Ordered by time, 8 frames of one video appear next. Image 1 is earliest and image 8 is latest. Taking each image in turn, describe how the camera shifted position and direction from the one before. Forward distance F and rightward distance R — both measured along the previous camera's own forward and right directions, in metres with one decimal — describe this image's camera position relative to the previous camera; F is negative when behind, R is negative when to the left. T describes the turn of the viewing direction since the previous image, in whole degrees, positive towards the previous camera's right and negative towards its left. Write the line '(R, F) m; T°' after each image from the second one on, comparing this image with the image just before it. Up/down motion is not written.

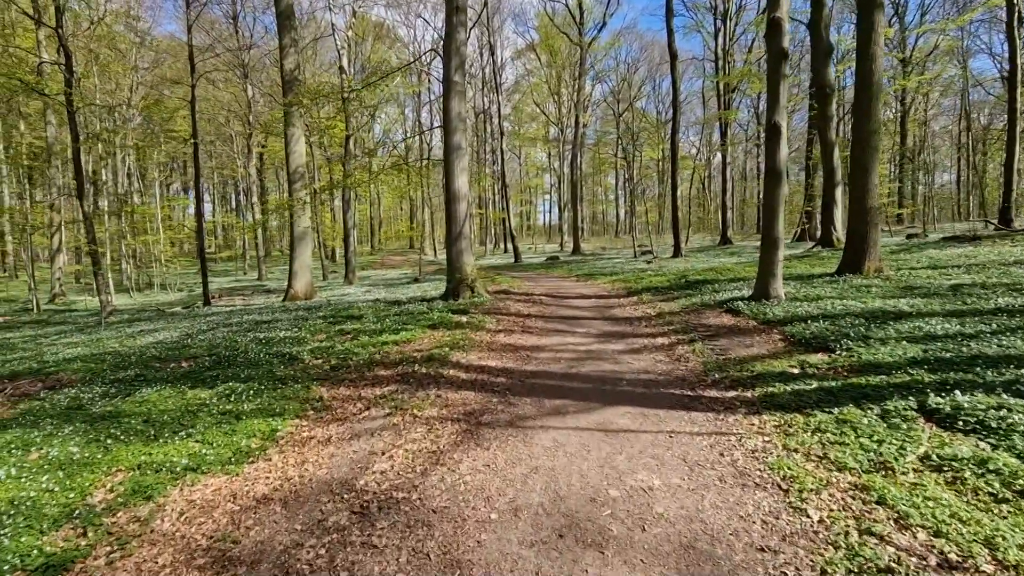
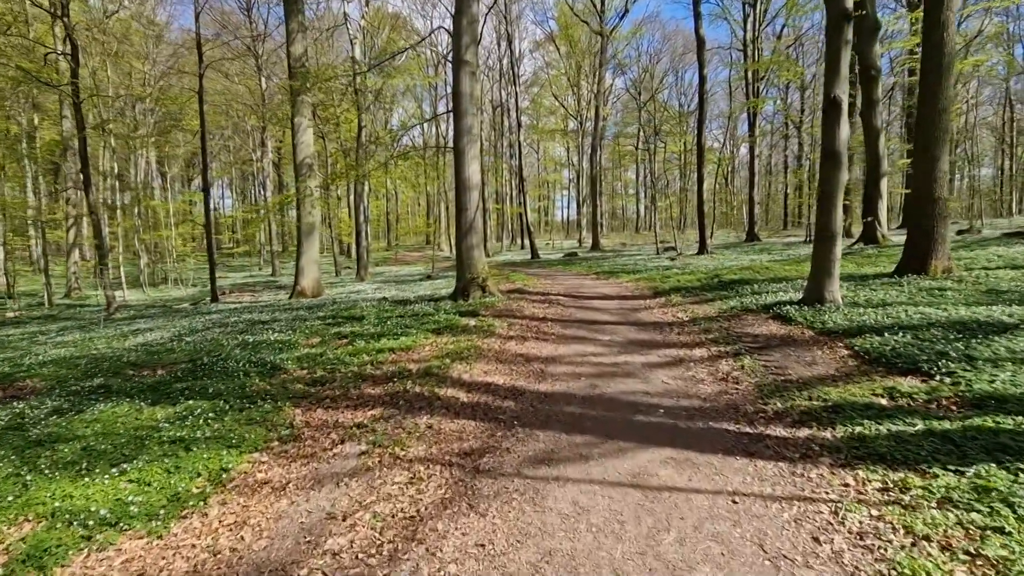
(+0.1, +1.2) m; -2°
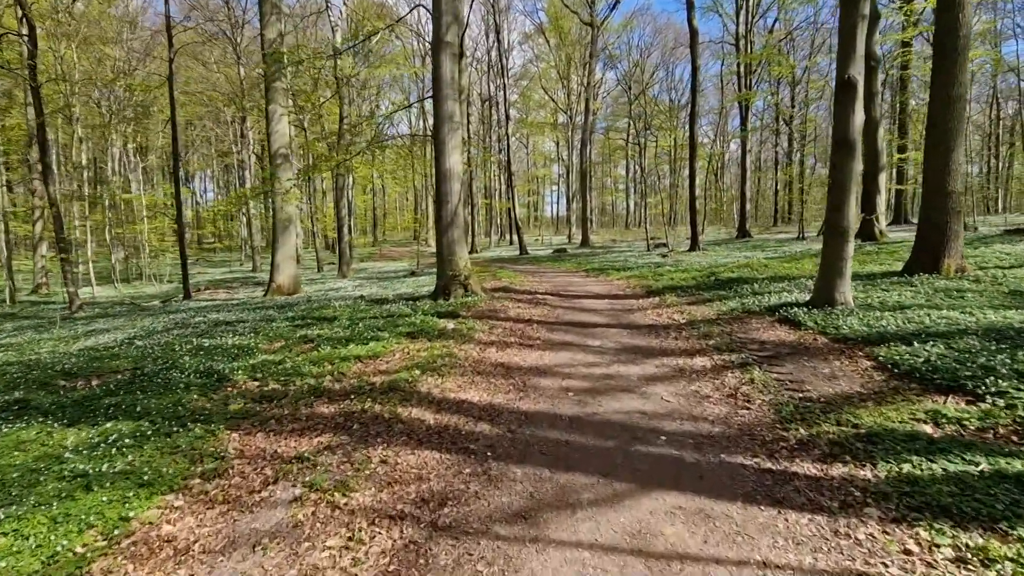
(+0.1, +0.8) m; +1°
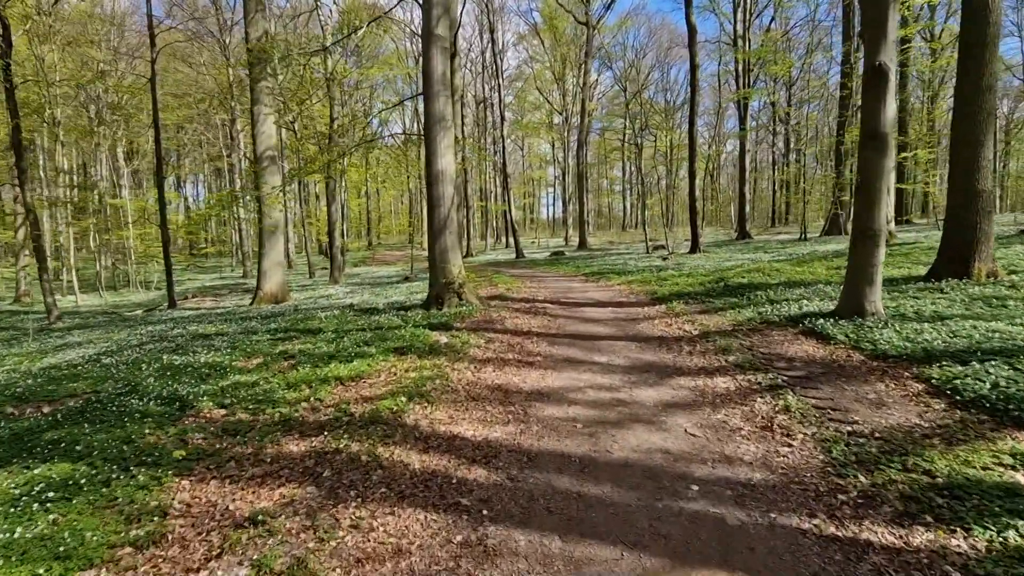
(0.0, +0.7) m; 0°
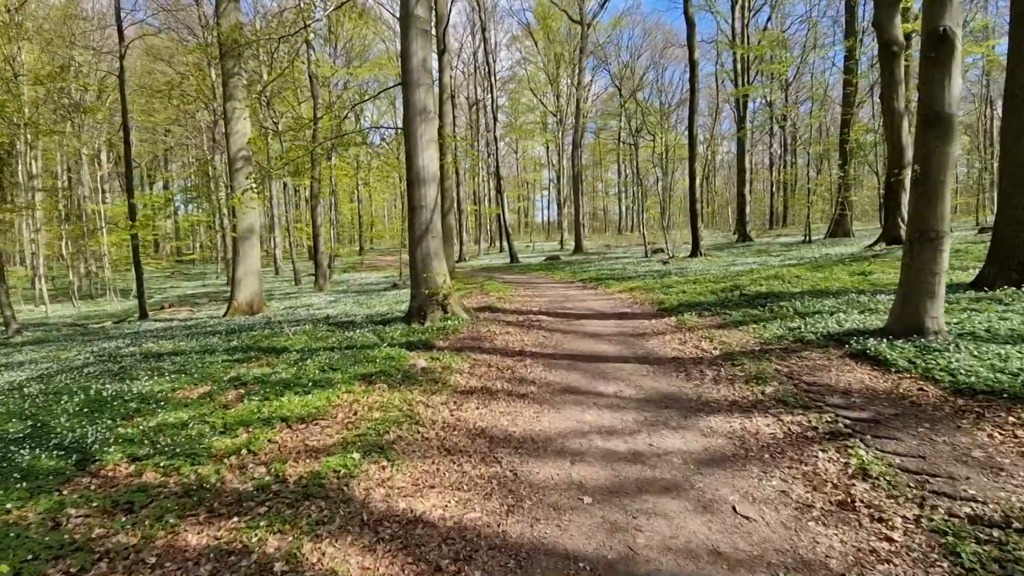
(+0.1, +1.2) m; +1°
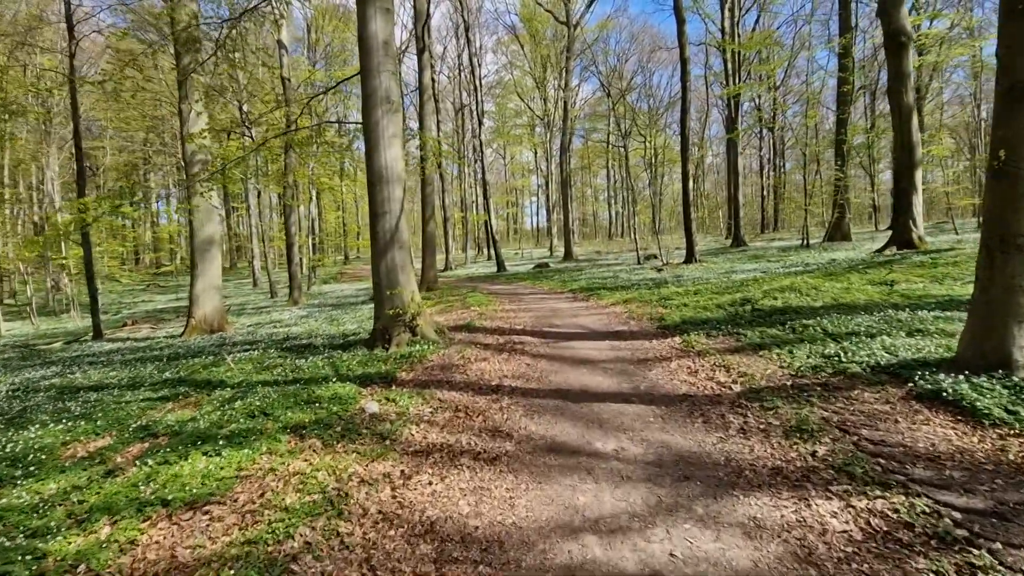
(+0.2, +1.4) m; +1°
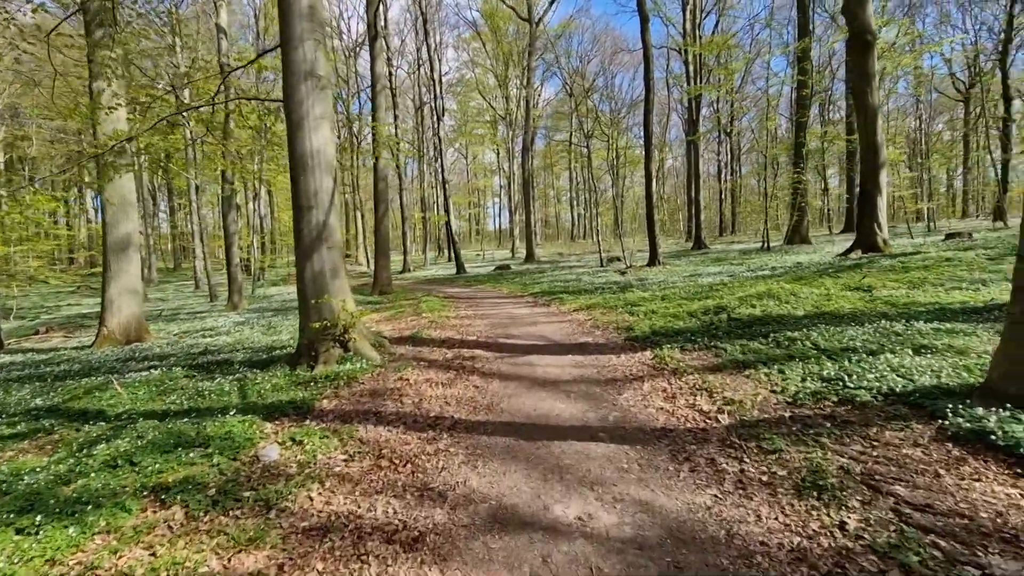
(+0.2, +1.2) m; +4°
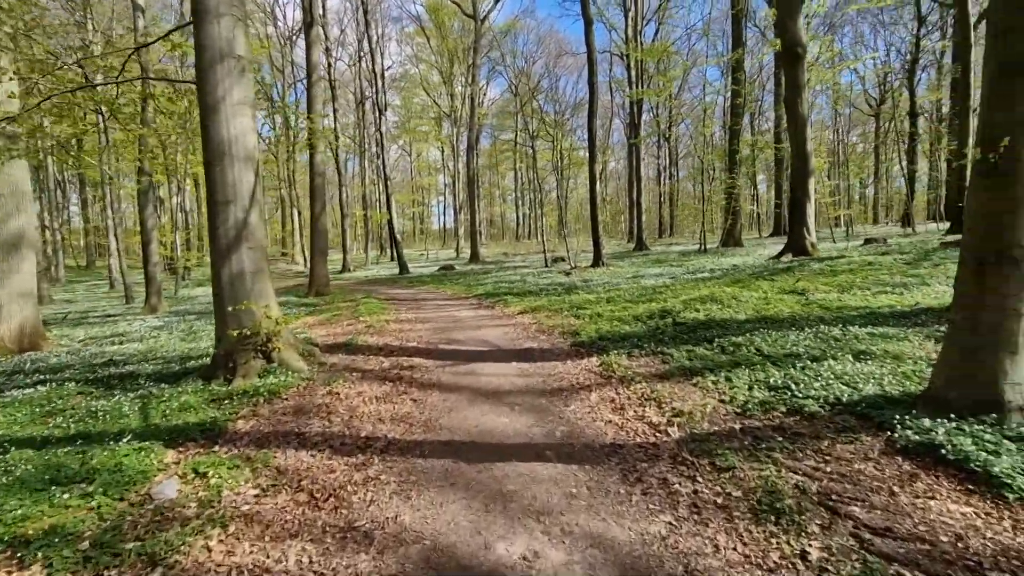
(+0.1, +0.4) m; +6°
